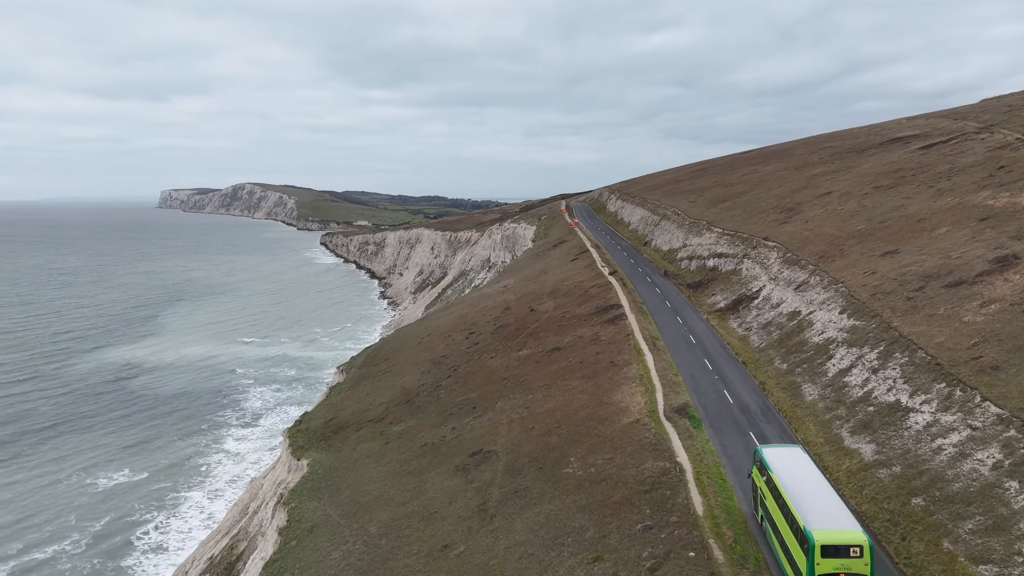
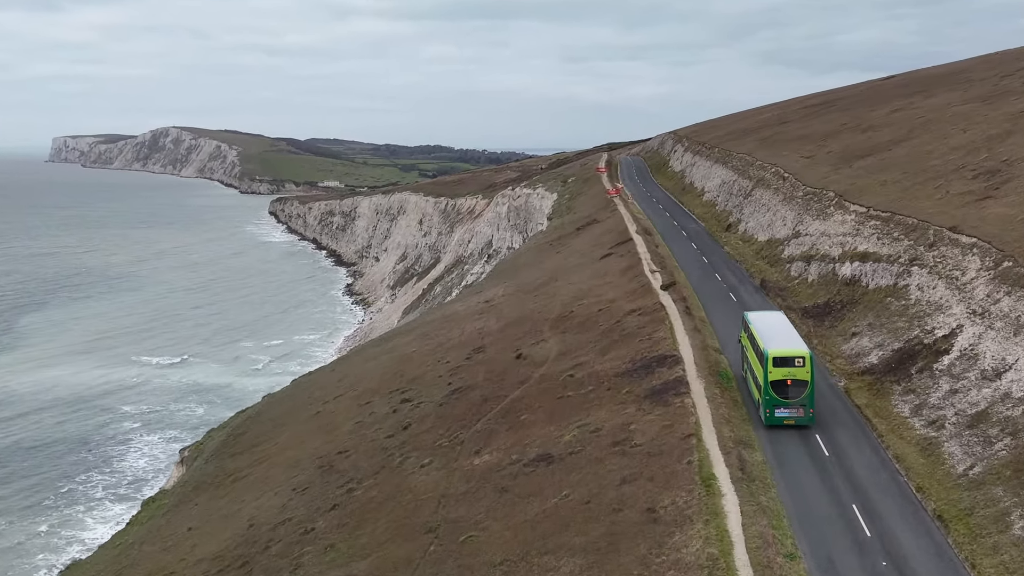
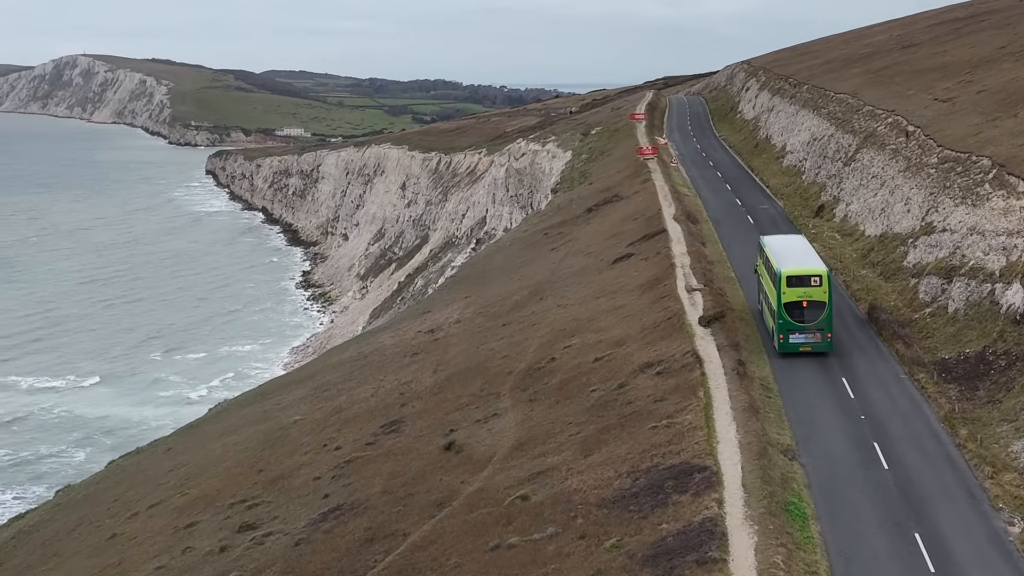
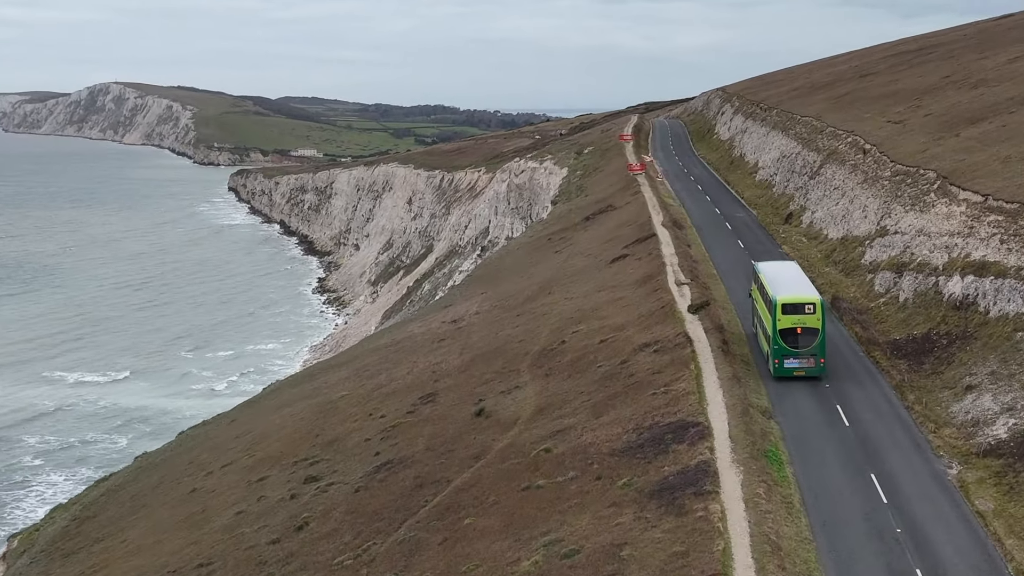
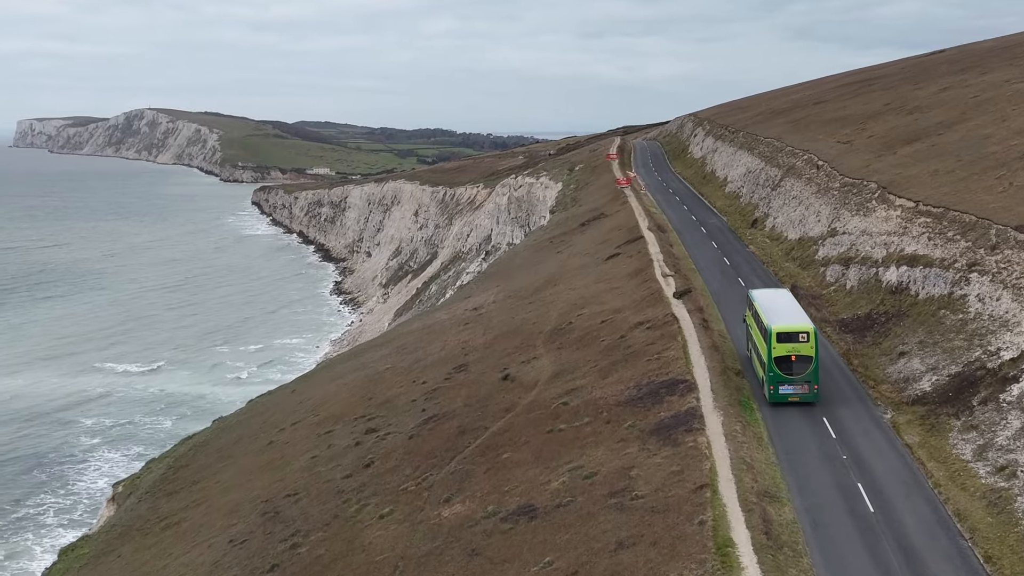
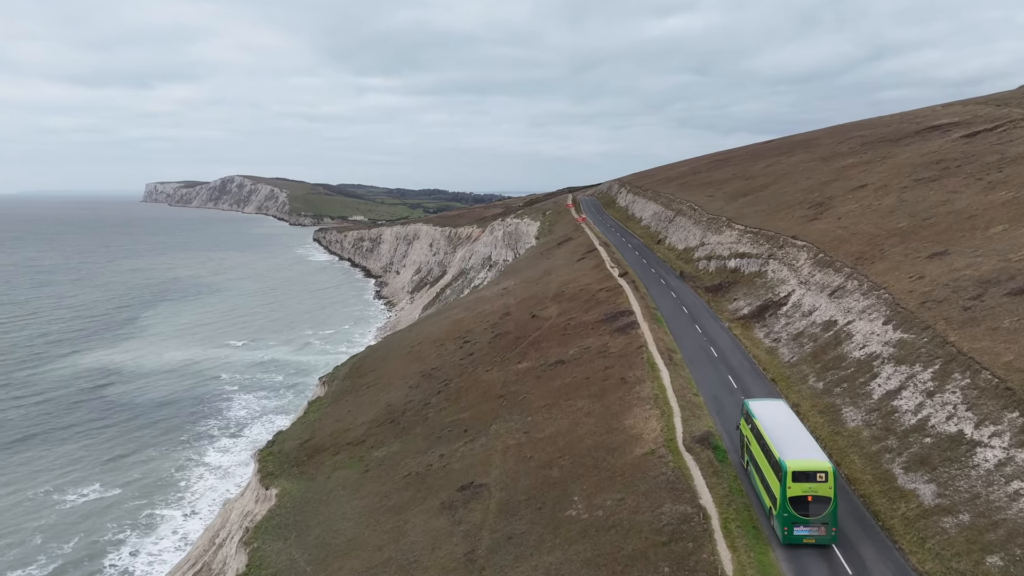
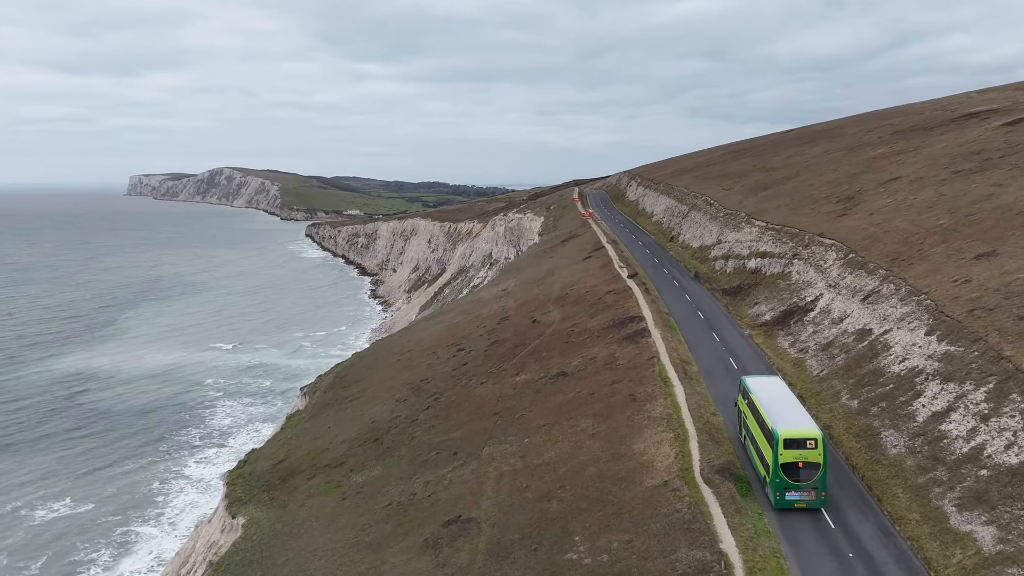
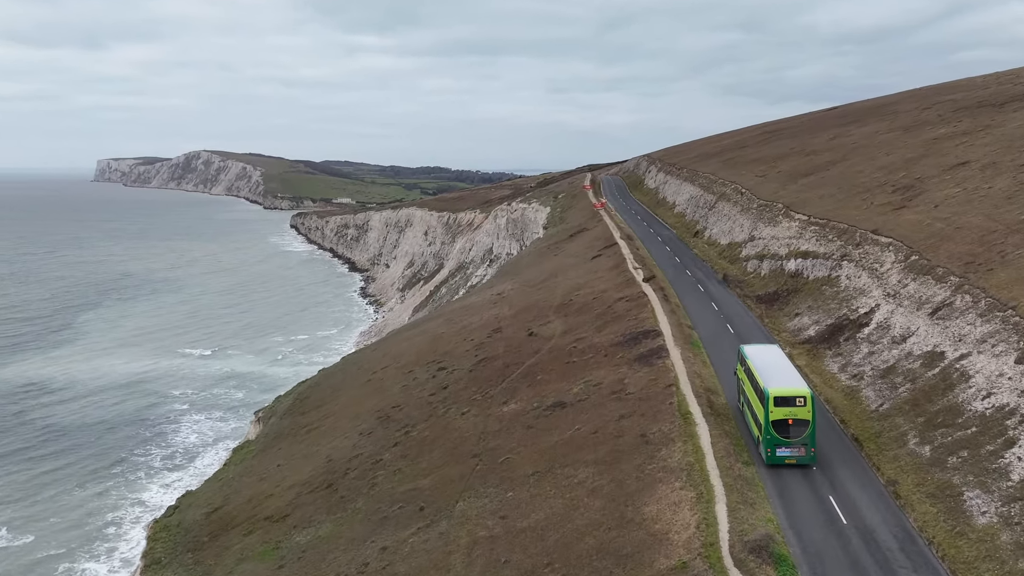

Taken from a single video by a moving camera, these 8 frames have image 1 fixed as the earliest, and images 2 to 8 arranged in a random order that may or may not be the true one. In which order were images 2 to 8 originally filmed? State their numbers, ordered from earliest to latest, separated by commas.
6, 7, 8, 2, 5, 4, 3
